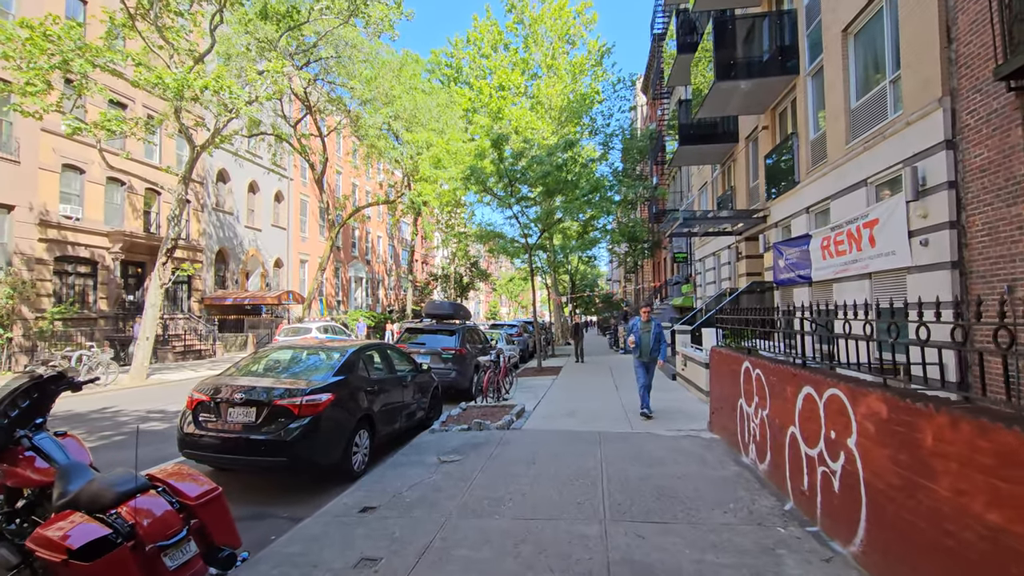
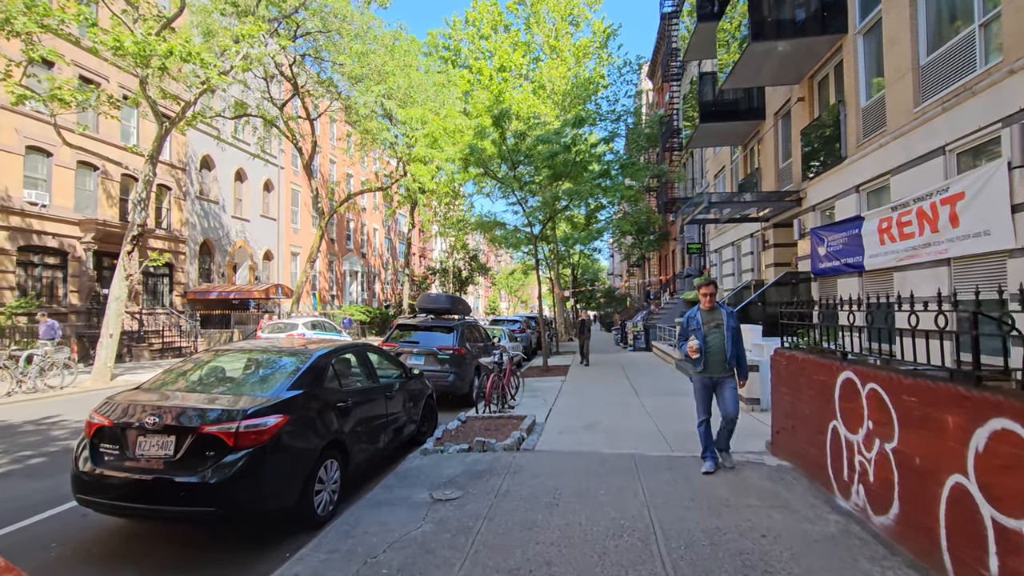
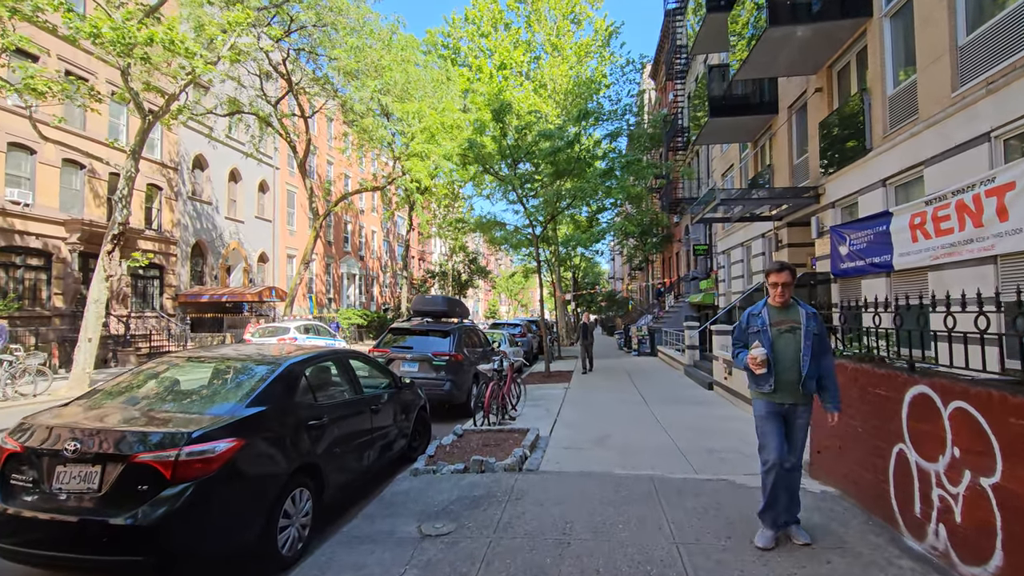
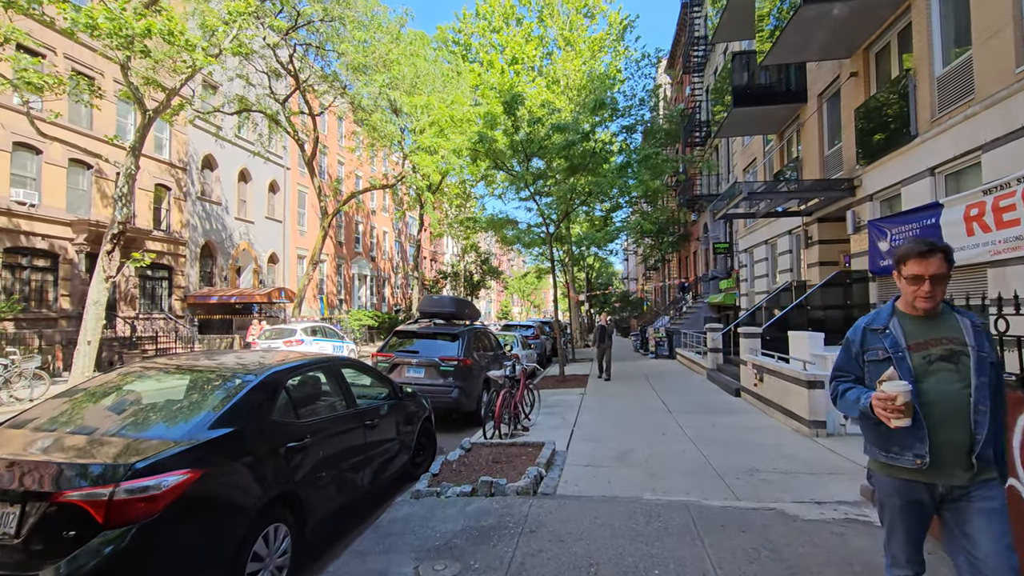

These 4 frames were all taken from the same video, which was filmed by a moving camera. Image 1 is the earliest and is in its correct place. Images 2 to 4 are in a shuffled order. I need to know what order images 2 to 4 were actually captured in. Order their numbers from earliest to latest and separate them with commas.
2, 3, 4
